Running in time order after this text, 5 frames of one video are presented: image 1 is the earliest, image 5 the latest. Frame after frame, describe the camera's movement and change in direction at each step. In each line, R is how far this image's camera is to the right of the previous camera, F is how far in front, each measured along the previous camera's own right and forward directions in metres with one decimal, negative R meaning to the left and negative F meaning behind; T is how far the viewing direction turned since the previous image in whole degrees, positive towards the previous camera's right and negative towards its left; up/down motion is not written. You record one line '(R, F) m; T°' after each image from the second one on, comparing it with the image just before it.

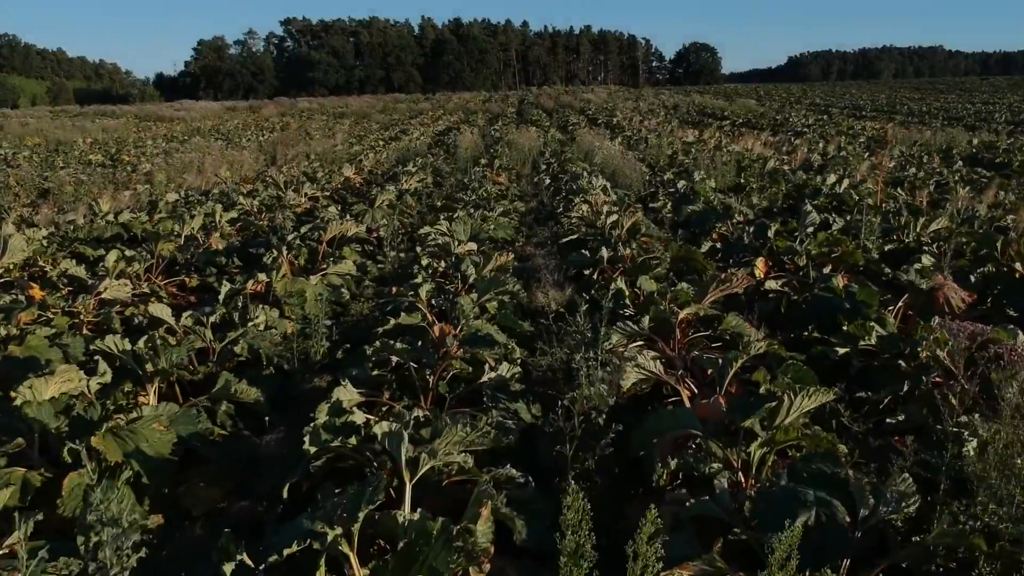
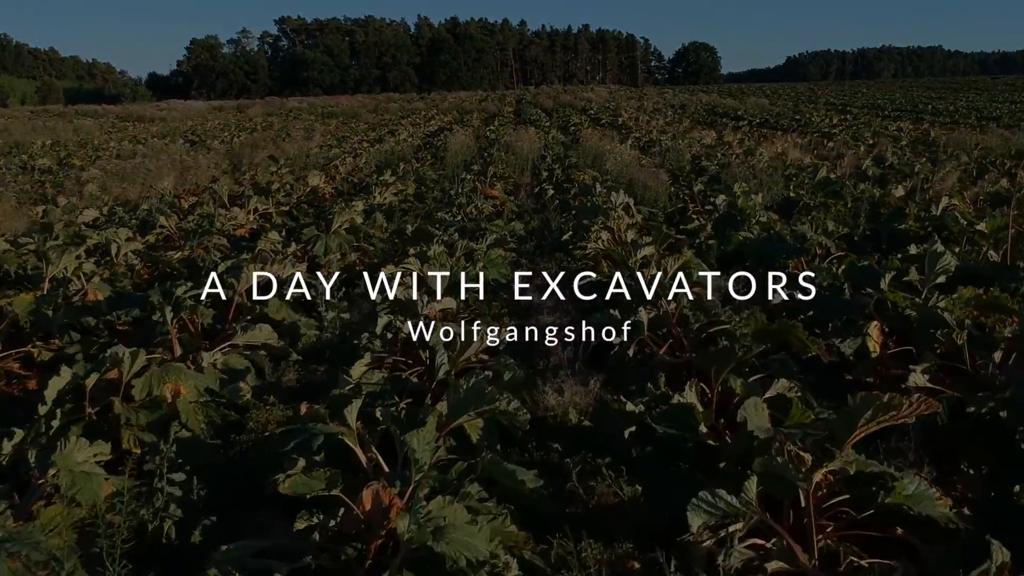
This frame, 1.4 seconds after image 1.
(0.0, +2.3) m; 0°
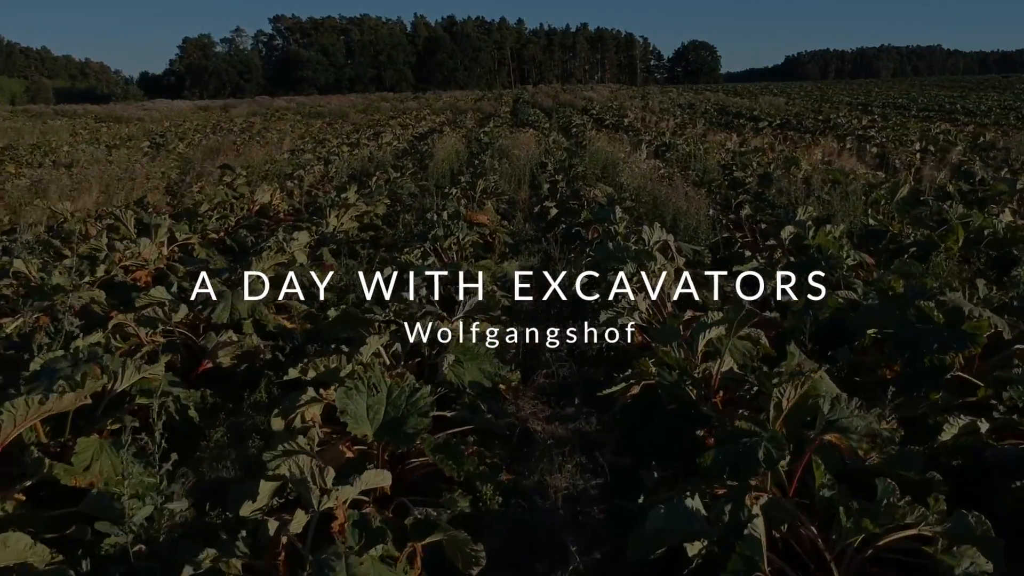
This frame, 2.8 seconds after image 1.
(0.0, +2.3) m; 0°
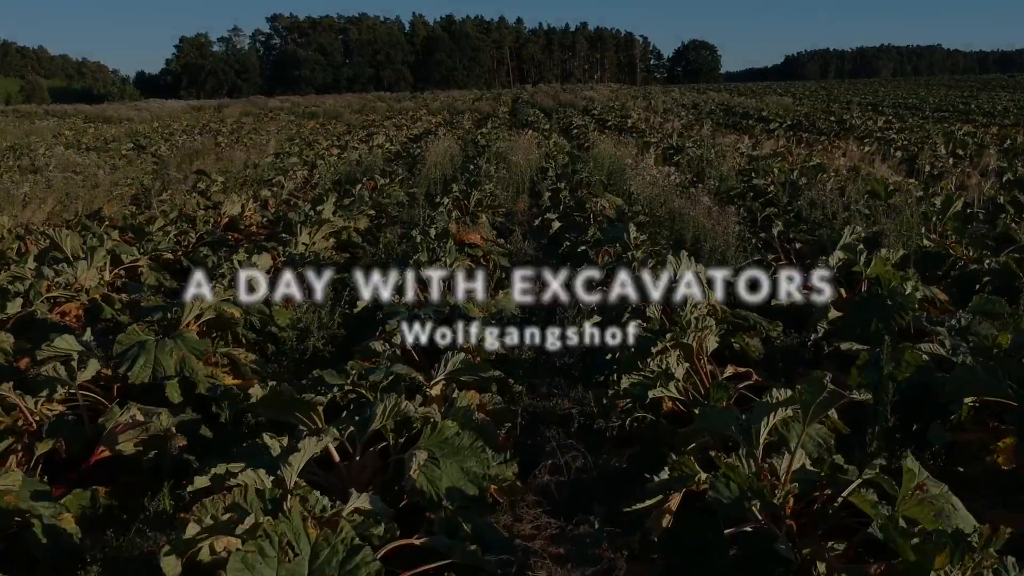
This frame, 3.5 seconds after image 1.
(0.0, +1.0) m; 0°
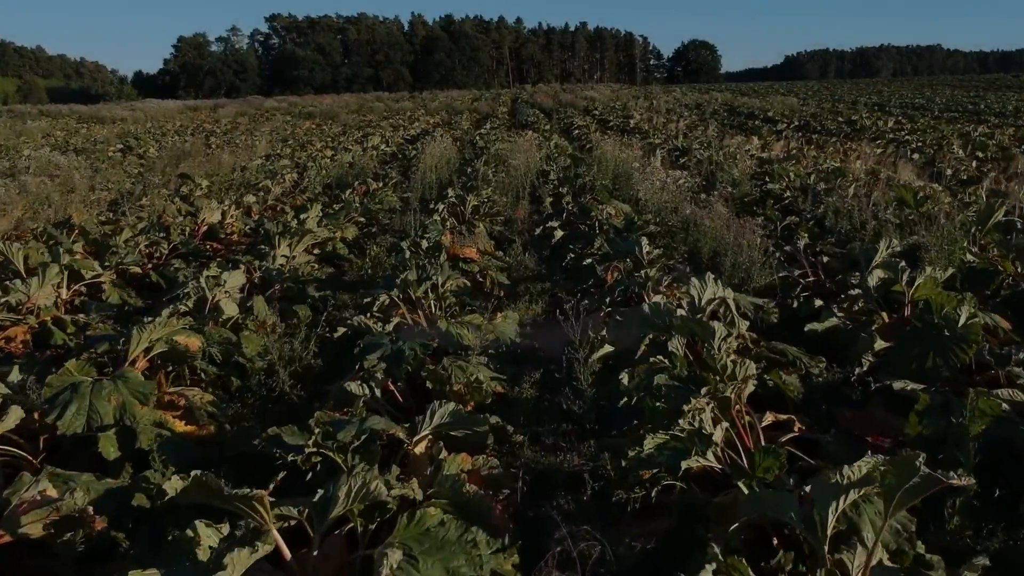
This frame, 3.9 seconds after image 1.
(0.0, +0.6) m; 0°
